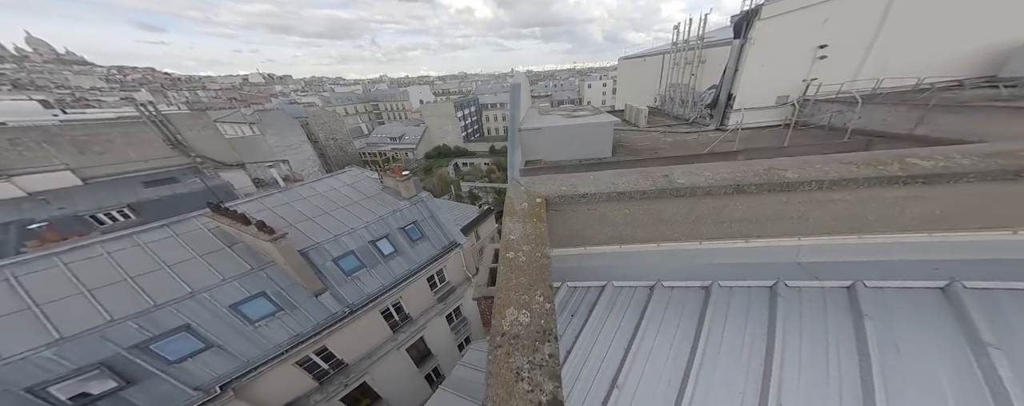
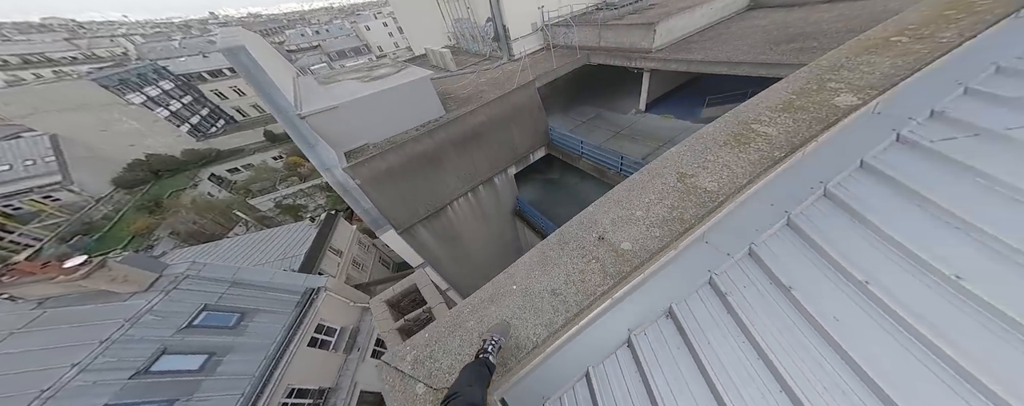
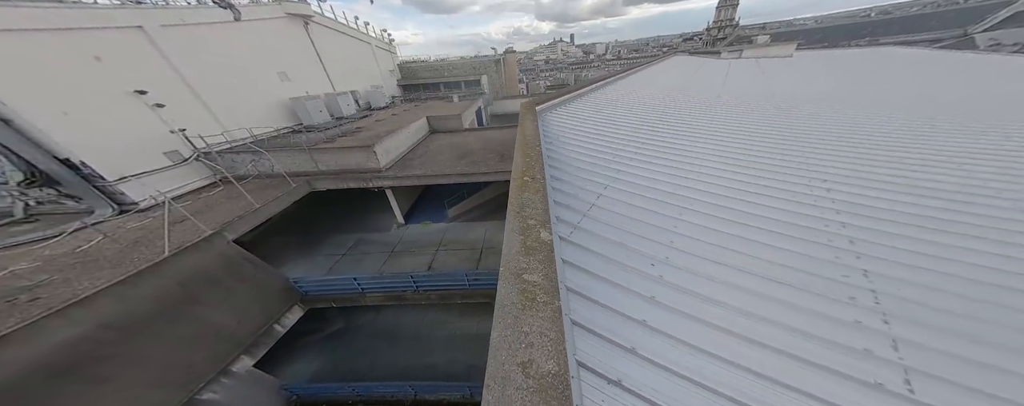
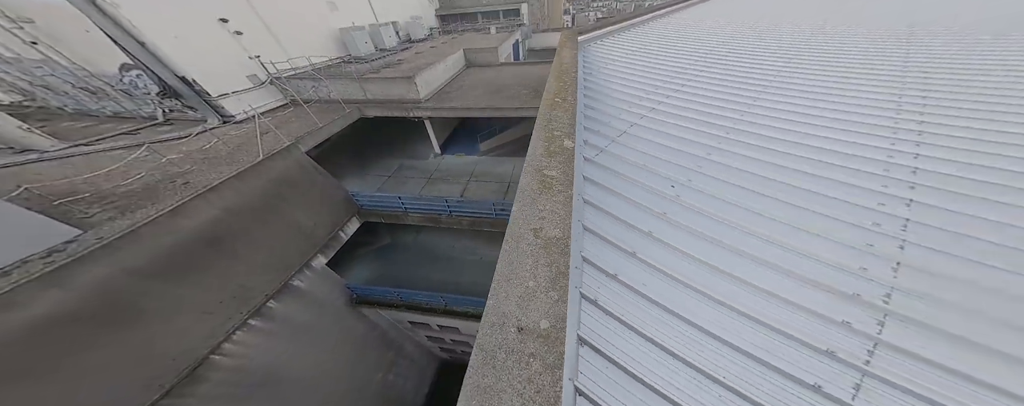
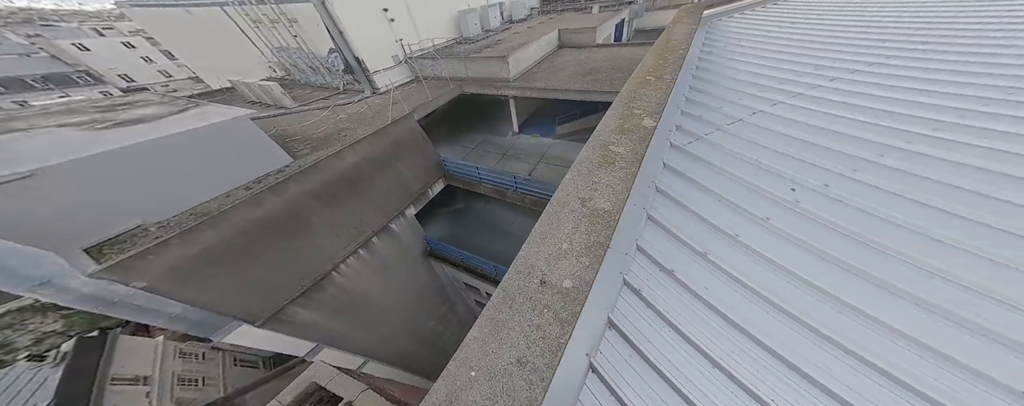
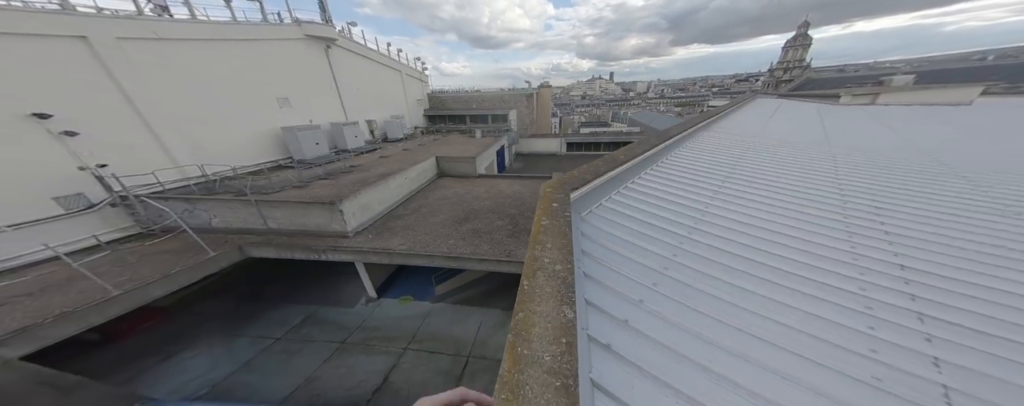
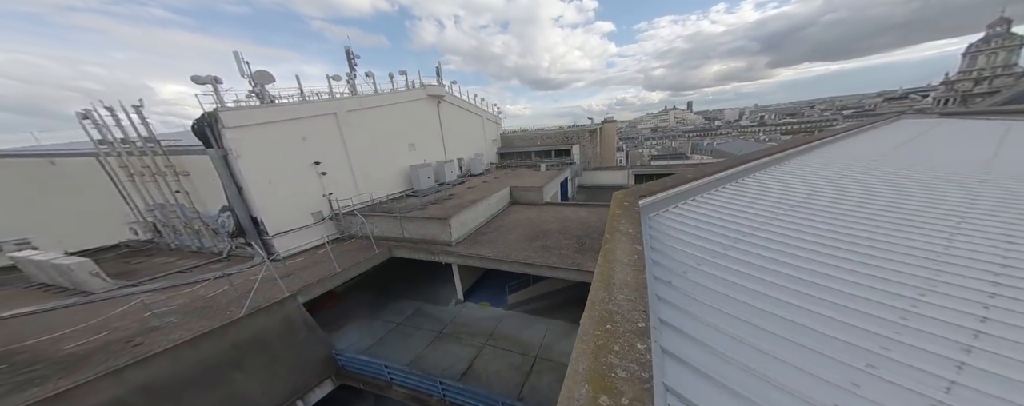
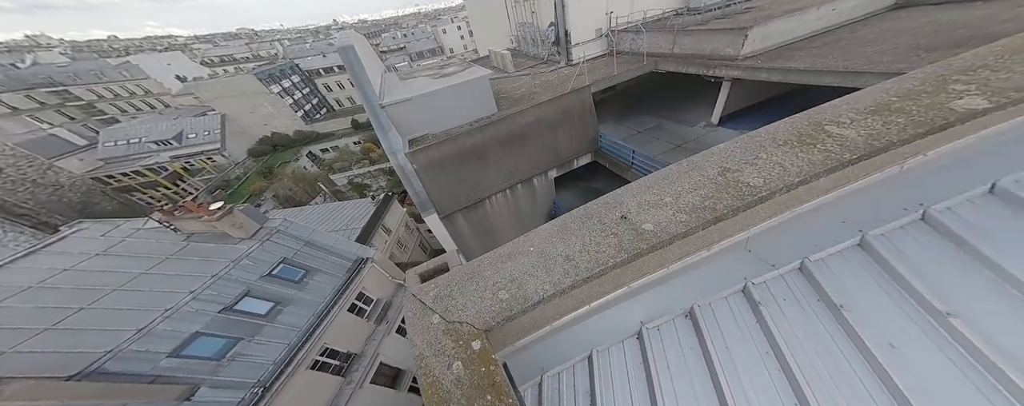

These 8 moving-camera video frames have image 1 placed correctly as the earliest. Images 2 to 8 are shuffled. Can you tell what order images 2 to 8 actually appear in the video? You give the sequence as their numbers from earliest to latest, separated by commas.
8, 2, 5, 4, 3, 7, 6
